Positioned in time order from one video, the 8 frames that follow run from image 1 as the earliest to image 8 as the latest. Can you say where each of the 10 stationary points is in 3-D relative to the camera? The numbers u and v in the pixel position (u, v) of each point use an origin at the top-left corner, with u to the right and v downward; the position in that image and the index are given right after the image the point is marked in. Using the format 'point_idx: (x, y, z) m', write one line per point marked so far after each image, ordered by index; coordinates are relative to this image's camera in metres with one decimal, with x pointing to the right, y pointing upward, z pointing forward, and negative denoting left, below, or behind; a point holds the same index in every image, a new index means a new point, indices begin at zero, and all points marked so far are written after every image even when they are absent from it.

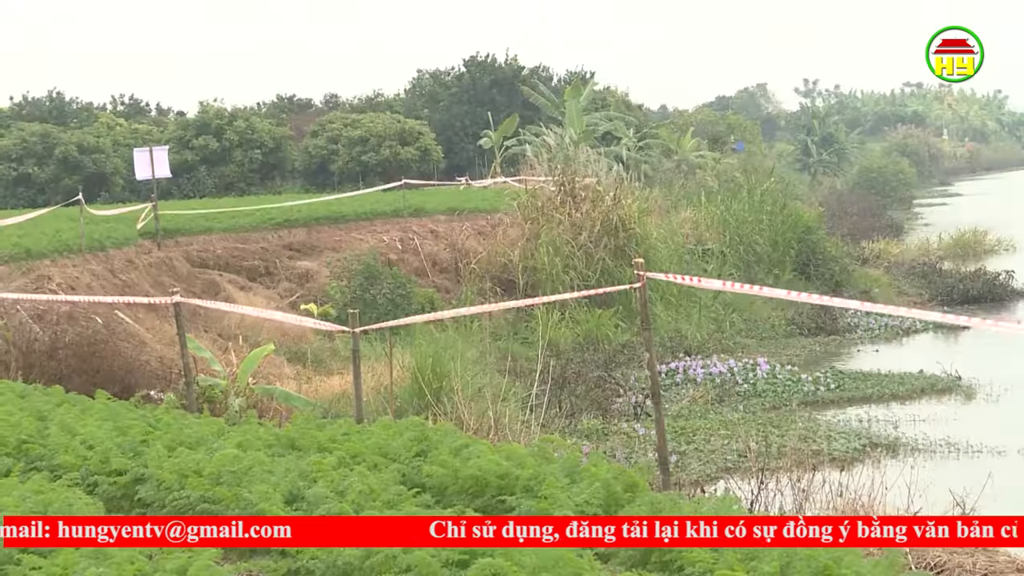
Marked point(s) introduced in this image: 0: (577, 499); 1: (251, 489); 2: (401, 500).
0: (+0.7, -1.6, +4.2) m
1: (-2.0, -1.5, +4.2) m
2: (-0.8, -1.6, +4.2) m
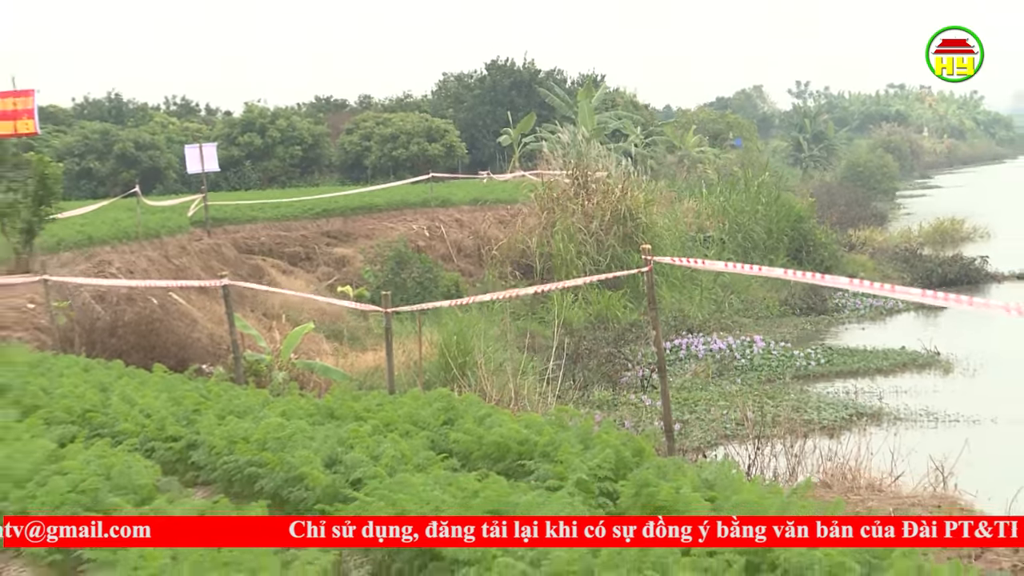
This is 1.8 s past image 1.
0: (+0.8, -1.5, +4.6) m
1: (-1.8, -1.4, +4.5) m
2: (-0.6, -1.5, +4.6) m
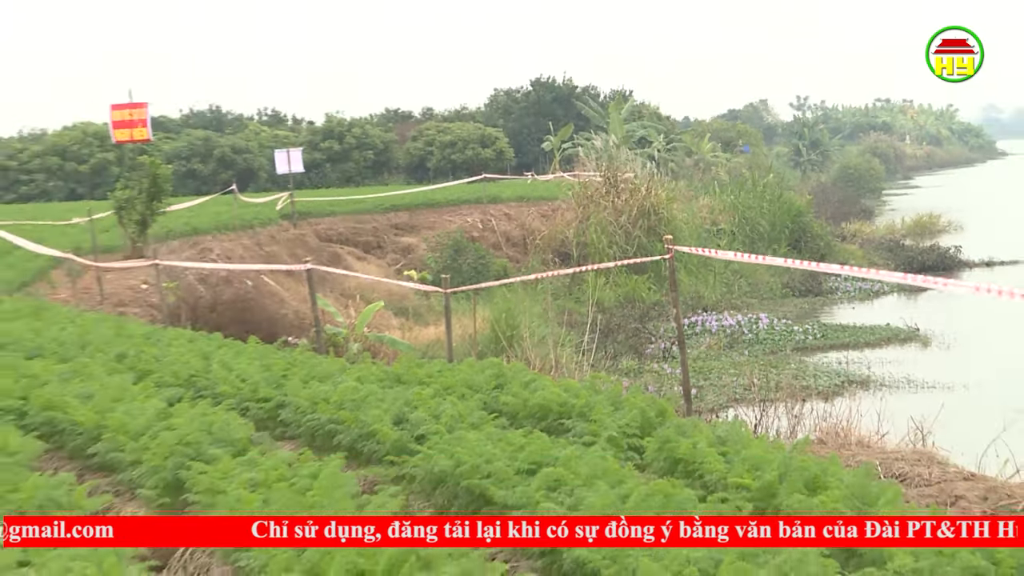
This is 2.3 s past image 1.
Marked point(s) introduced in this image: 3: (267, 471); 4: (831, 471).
0: (+1.2, -1.3, +5.2) m
1: (-1.4, -1.2, +5.2) m
2: (-0.2, -1.3, +5.2) m
3: (-2.2, -1.7, +4.9) m
4: (+3.2, -1.7, +4.8) m
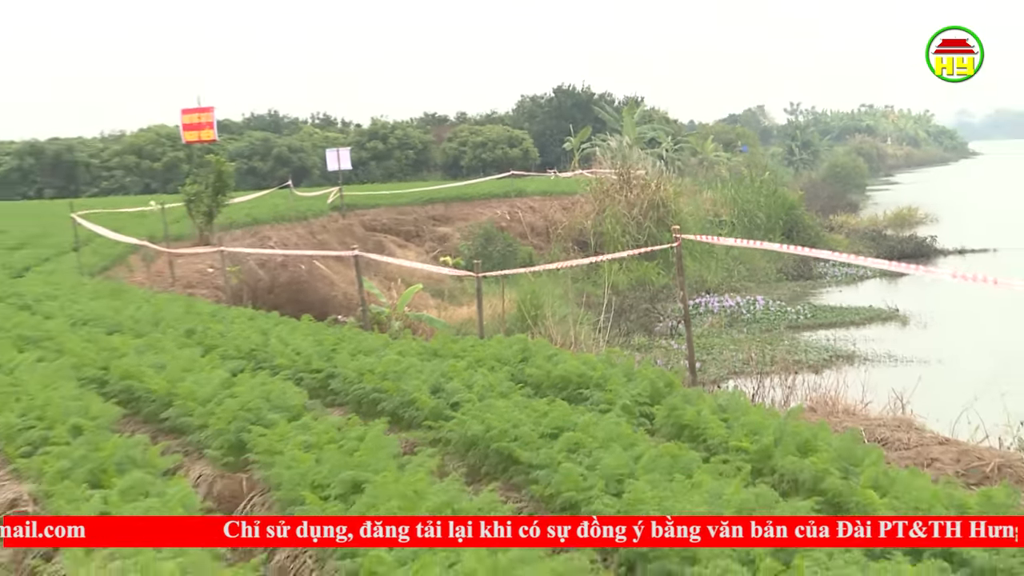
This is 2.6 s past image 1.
0: (+1.5, -1.2, +5.8) m
1: (-1.2, -1.1, +5.8) m
2: (0.0, -1.2, +5.8) m
3: (-2.0, -1.5, +5.5) m
4: (+3.4, -1.6, +5.4) m
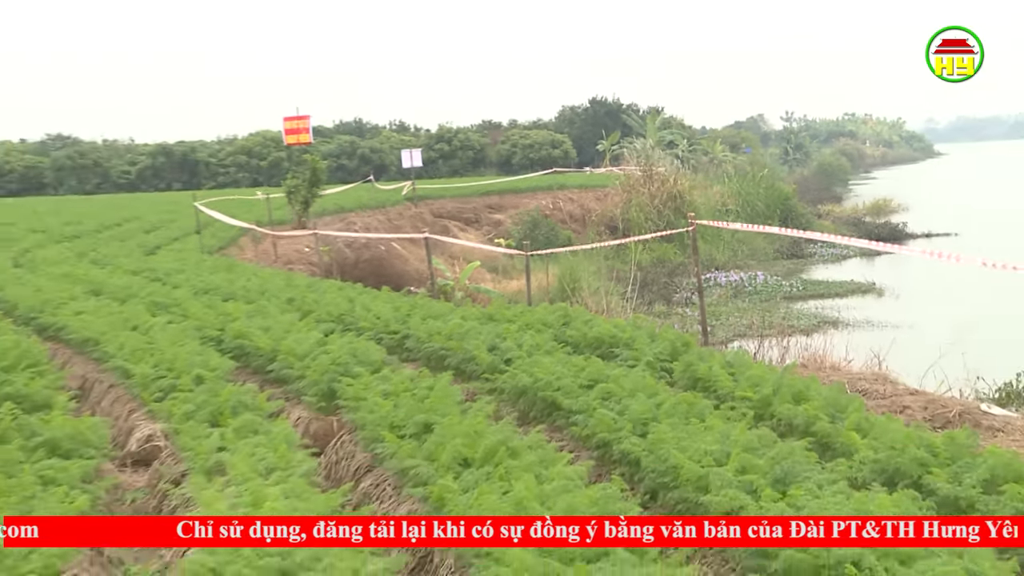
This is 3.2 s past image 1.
0: (+2.0, -0.9, +6.8) m
1: (-0.6, -0.8, +6.8) m
2: (+0.6, -0.9, +6.9) m
3: (-1.4, -1.2, +6.6) m
4: (+4.0, -1.3, +6.4) m
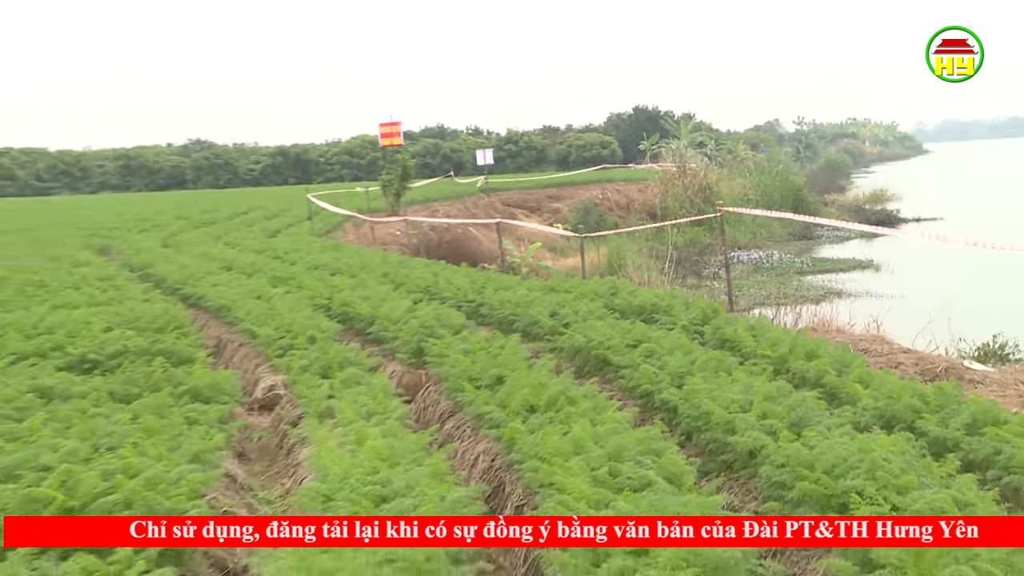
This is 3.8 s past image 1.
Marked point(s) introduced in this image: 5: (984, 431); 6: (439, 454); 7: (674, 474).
0: (+2.9, -0.5, +8.1) m
1: (+0.3, -0.4, +8.1) m
2: (+1.5, -0.5, +8.1) m
3: (-0.5, -0.9, +7.8) m
4: (+4.9, -0.9, +7.6) m
5: (+6.8, -2.1, +7.0) m
6: (-1.1, -2.6, +7.5) m
7: (+2.3, -2.7, +6.9) m
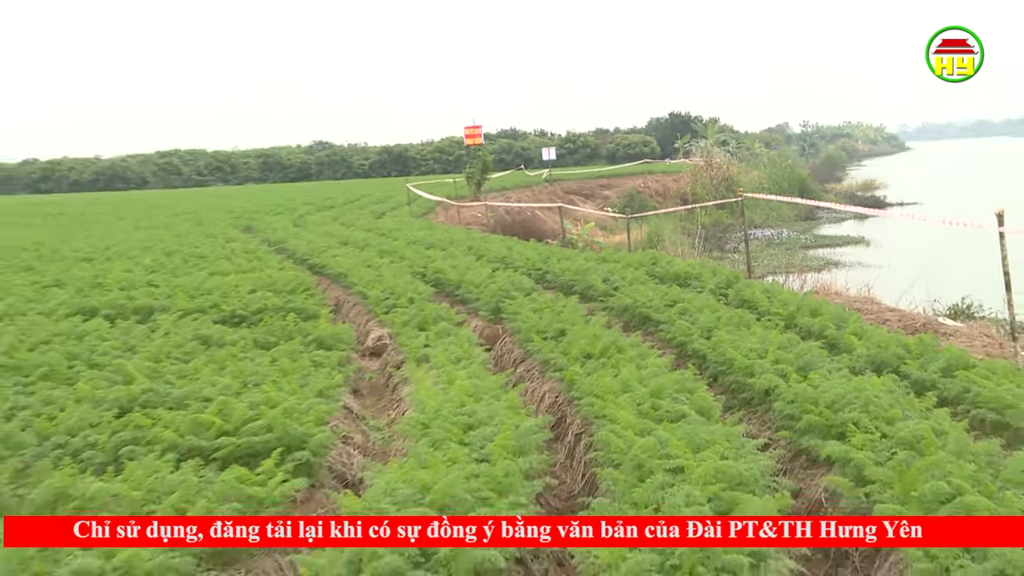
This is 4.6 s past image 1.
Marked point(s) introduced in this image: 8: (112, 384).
0: (+4.1, 0.0, +9.8) m
1: (+1.4, +0.1, +9.9) m
2: (+2.6, 0.0, +9.9) m
3: (+0.6, -0.3, +9.6) m
4: (+6.0, -0.3, +9.3) m
5: (+8.0, -1.5, +8.7) m
6: (0.0, -2.0, +9.3) m
7: (+3.4, -2.1, +8.6) m
8: (-7.8, -1.9, +9.6) m
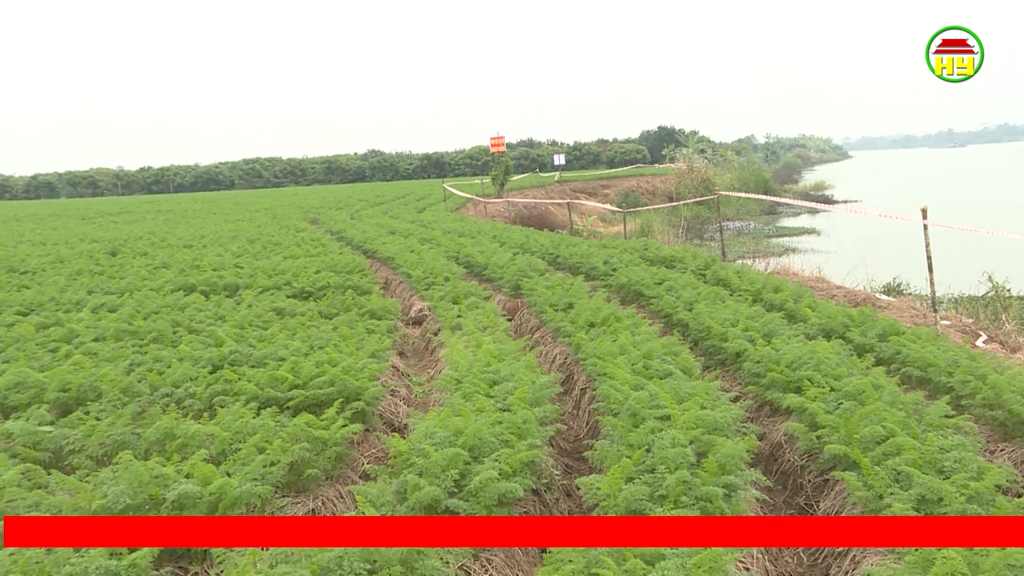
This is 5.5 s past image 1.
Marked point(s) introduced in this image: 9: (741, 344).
0: (+4.5, +0.5, +11.9) m
1: (+1.8, +0.6, +11.9) m
2: (+3.0, +0.5, +11.9) m
3: (+1.0, +0.1, +11.6) m
4: (+6.4, +0.1, +11.4) m
5: (+8.4, -1.1, +10.7) m
6: (+0.4, -1.6, +11.2) m
7: (+3.8, -1.7, +10.6) m
8: (-7.4, -1.4, +11.5) m
9: (+5.1, -1.2, +10.8) m
